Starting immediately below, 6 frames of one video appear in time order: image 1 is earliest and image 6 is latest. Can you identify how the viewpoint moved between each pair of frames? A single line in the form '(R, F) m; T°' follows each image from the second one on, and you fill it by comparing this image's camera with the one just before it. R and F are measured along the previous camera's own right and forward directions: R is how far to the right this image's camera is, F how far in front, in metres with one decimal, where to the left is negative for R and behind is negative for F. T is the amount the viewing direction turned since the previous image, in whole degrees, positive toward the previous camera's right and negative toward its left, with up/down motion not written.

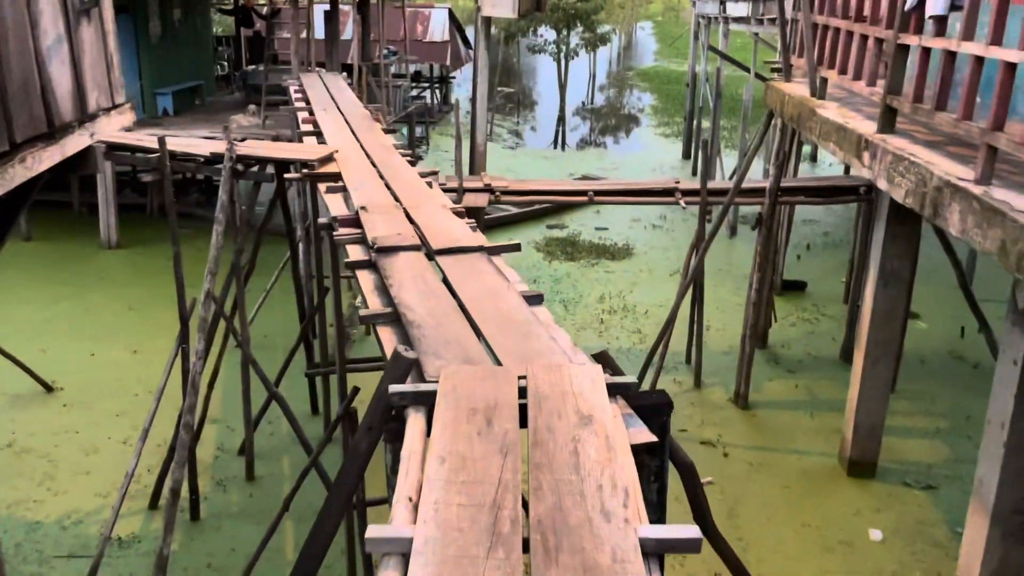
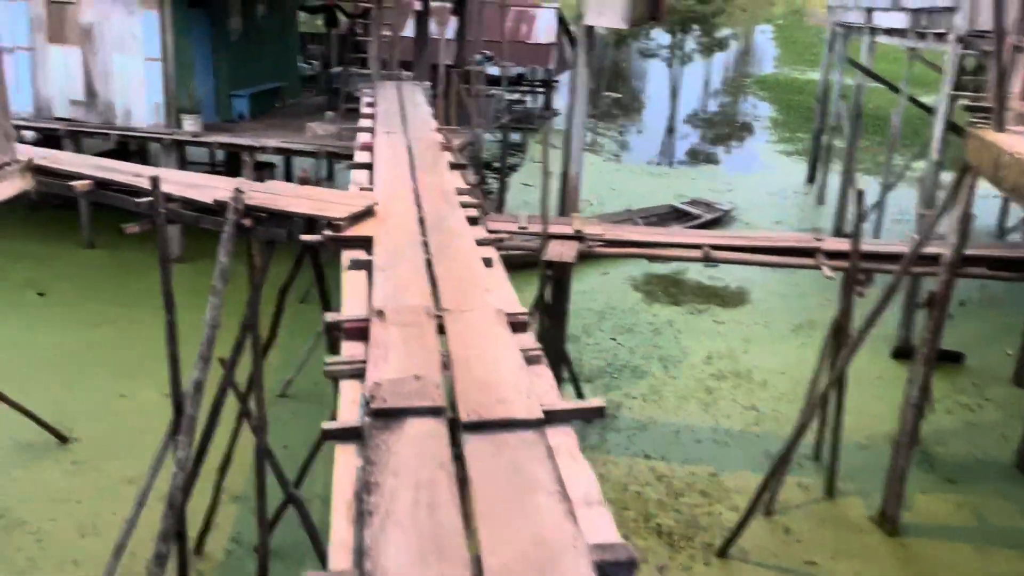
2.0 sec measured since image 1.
(0.0, +1.3) m; -6°
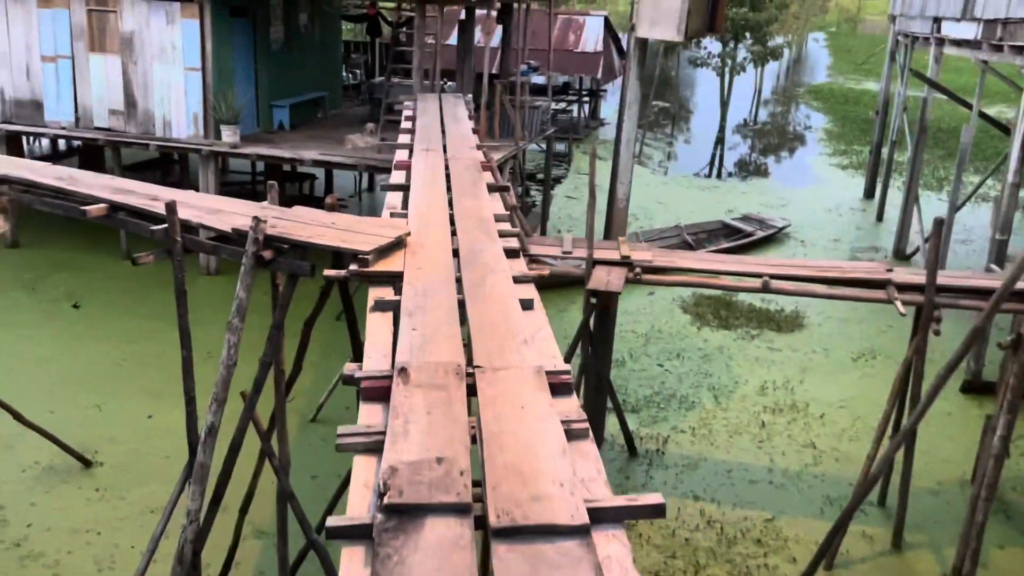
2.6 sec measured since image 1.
(0.0, +0.3) m; -3°
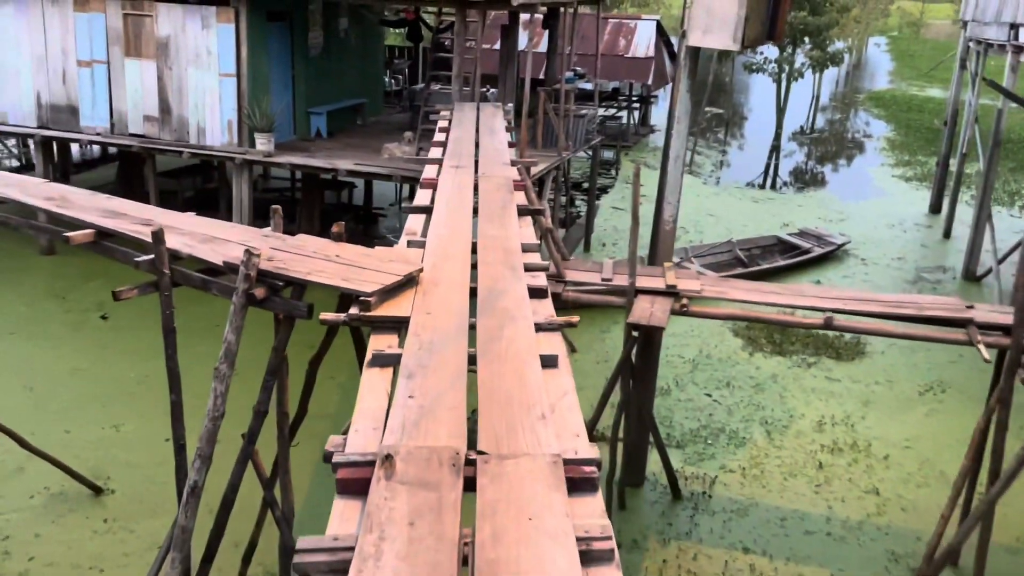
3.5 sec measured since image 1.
(+0.1, +0.4) m; -3°
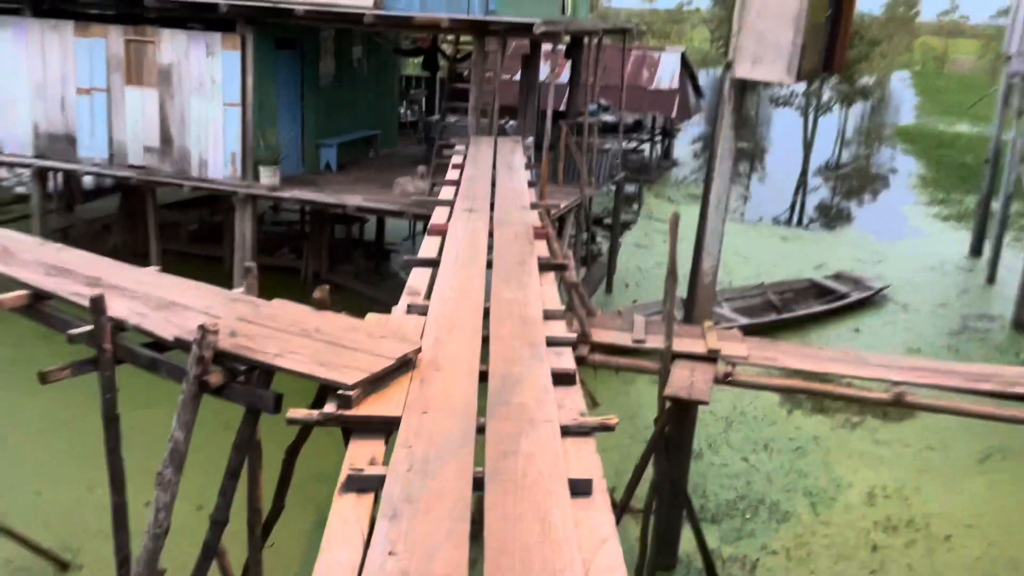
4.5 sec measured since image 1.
(0.0, +0.6) m; -1°
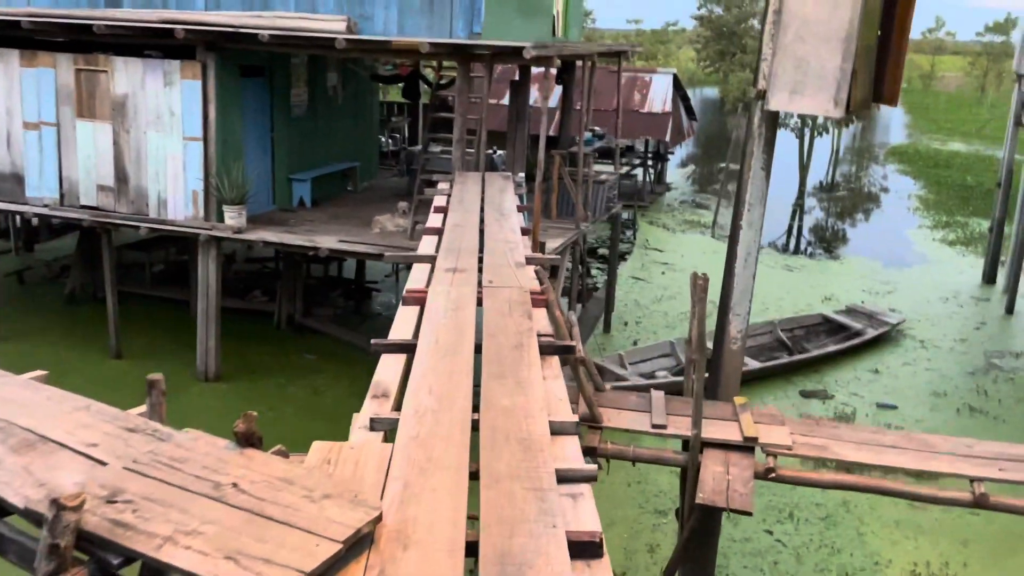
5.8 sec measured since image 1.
(0.0, +0.7) m; +1°
